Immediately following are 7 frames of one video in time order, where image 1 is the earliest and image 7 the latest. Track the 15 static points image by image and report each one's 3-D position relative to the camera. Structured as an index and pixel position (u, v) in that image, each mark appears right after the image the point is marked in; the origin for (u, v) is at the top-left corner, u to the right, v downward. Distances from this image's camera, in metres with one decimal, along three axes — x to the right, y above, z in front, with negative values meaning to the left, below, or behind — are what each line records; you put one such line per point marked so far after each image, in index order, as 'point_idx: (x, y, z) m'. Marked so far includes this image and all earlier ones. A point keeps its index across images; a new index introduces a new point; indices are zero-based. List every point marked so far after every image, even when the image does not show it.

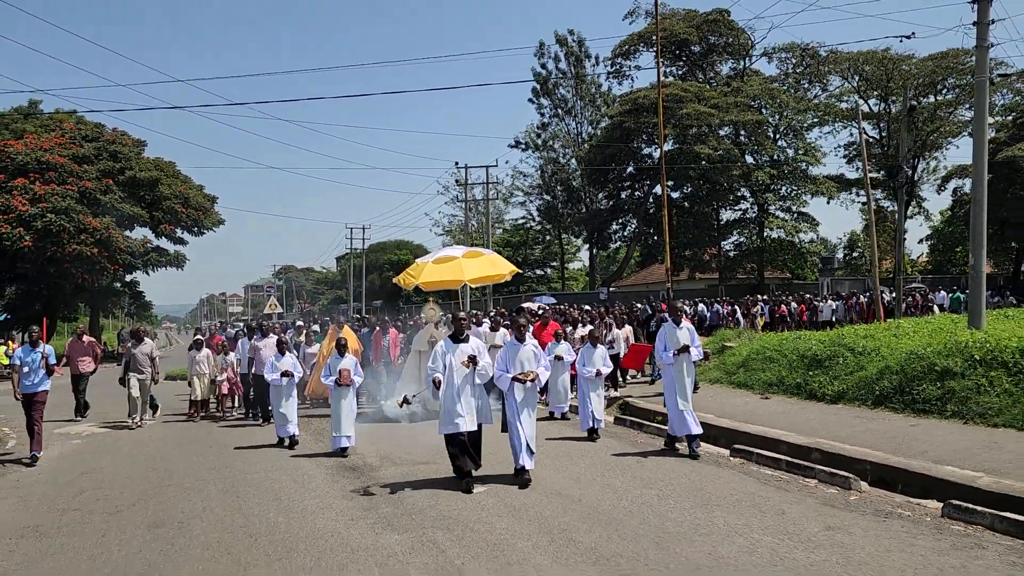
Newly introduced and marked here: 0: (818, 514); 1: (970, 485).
0: (+2.3, -1.7, +6.1) m
1: (+4.0, -1.7, +7.1) m
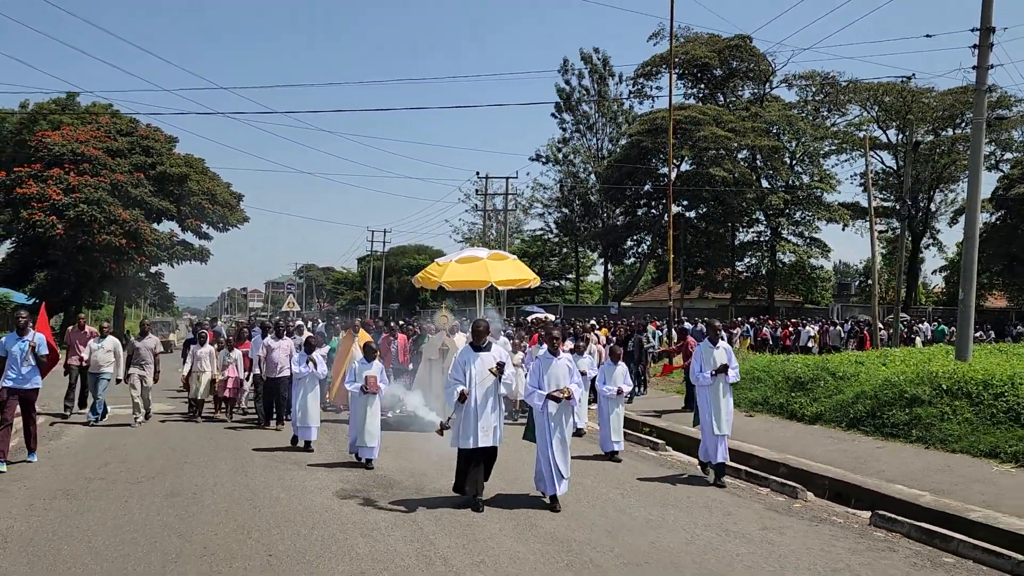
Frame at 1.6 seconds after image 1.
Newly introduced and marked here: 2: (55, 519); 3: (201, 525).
0: (+2.1, -1.9, +6.8) m
1: (+3.8, -2.1, +7.8) m
2: (-3.8, -1.9, +6.7) m
3: (-2.5, -1.9, +6.5) m
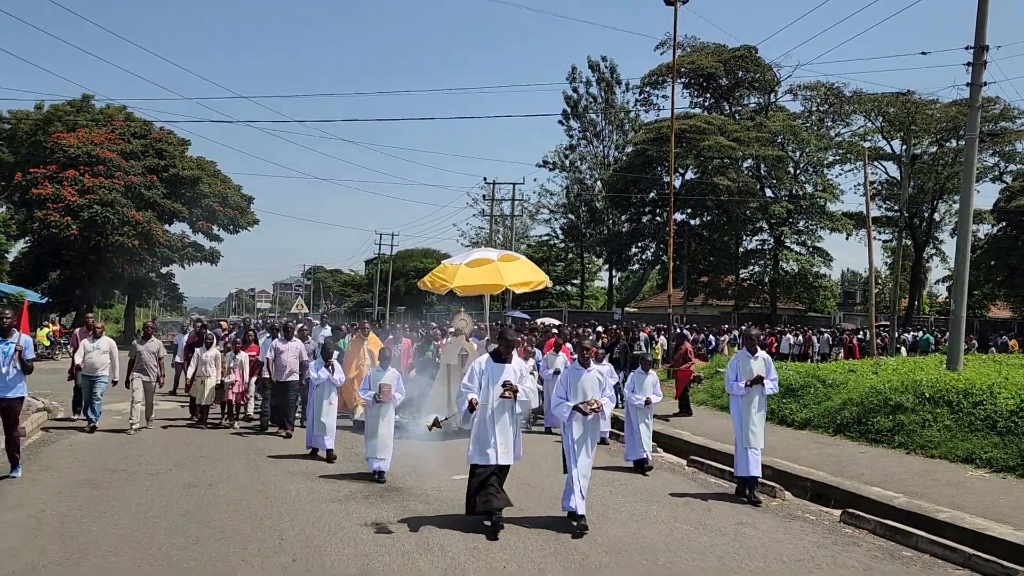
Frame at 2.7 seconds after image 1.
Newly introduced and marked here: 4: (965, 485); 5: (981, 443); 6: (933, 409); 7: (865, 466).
0: (+2.0, -2.0, +7.3) m
1: (+3.8, -2.2, +8.2) m
2: (-3.9, -2.0, +7.3) m
3: (-2.5, -1.9, +7.0) m
4: (+5.1, -2.2, +9.0) m
5: (+5.9, -1.9, +10.1) m
6: (+5.9, -1.7, +11.3) m
7: (+4.5, -2.3, +10.2) m
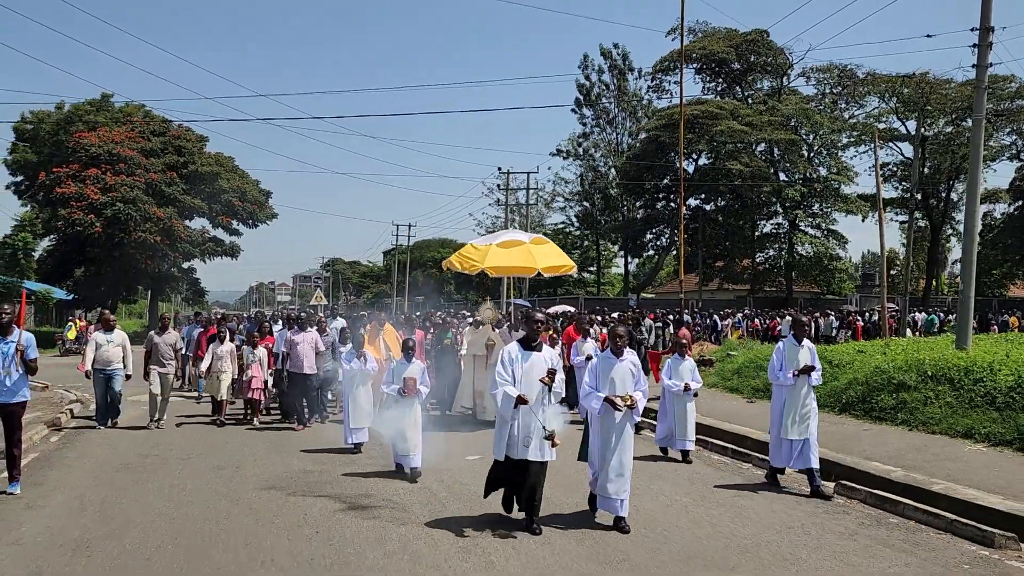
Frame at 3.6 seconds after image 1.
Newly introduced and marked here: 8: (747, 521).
0: (+2.1, -1.9, +7.7) m
1: (+3.9, -2.0, +8.5) m
2: (-3.8, -1.9, +7.8) m
3: (-2.5, -1.9, +7.5) m
4: (+5.2, -2.0, +9.3) m
5: (+6.0, -1.7, +10.3) m
6: (+6.1, -1.4, +11.6) m
7: (+4.6, -2.0, +10.5) m
8: (+1.9, -1.9, +6.4) m
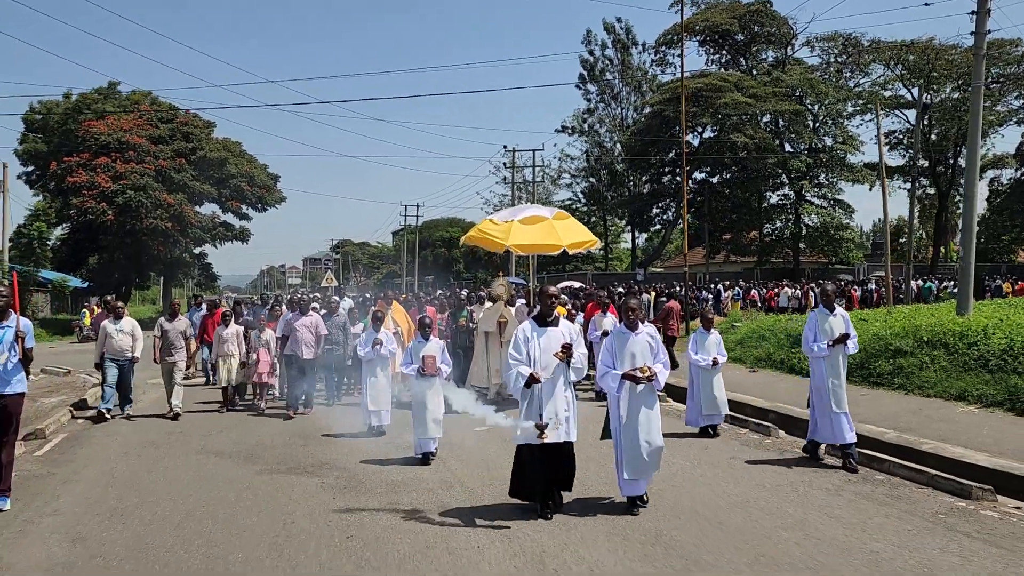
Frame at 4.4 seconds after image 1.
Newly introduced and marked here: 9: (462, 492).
0: (+2.2, -1.6, +8.0) m
1: (+4.0, -1.6, +8.9) m
2: (-3.7, -1.8, +8.2) m
3: (-2.4, -1.7, +7.9) m
4: (+5.3, -1.6, +9.7) m
5: (+6.1, -1.2, +10.7) m
6: (+6.2, -0.9, +11.9) m
7: (+4.7, -1.6, +10.9) m
8: (+1.9, -1.6, +6.8) m
9: (-0.4, -1.7, +6.8) m
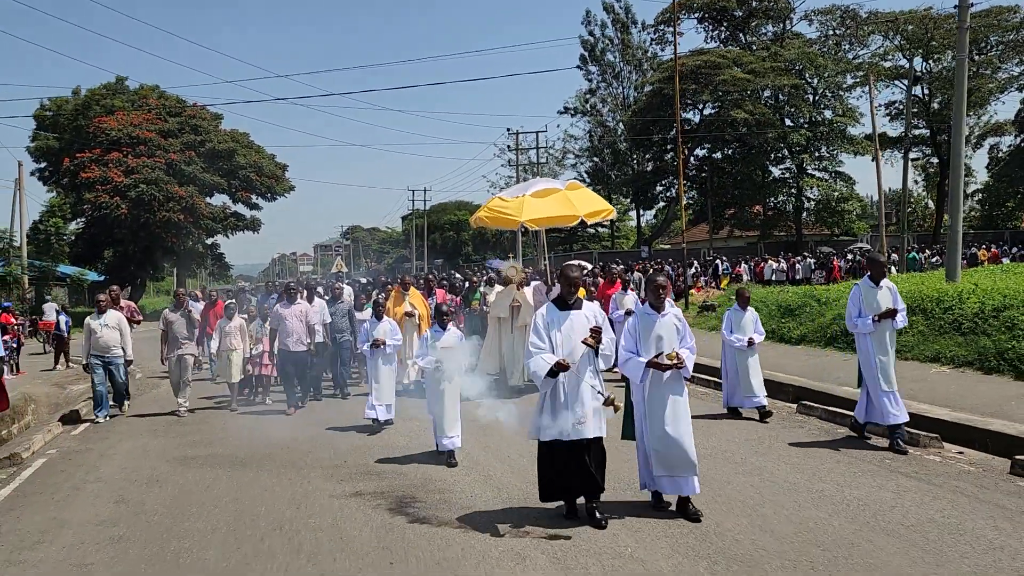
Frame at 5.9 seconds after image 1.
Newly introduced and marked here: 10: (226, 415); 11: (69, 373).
0: (+2.1, -1.3, +8.7) m
1: (+3.9, -1.3, +9.5) m
2: (-3.7, -1.7, +9.0) m
3: (-2.4, -1.6, +8.6) m
4: (+5.3, -1.2, +10.3) m
5: (+6.1, -0.8, +11.3) m
6: (+6.2, -0.5, +12.5) m
7: (+4.7, -1.2, +11.5) m
8: (+1.9, -1.4, +7.5) m
9: (-0.5, -1.5, +7.5) m
10: (-3.8, -1.6, +10.6) m
11: (-9.2, -1.8, +16.7) m
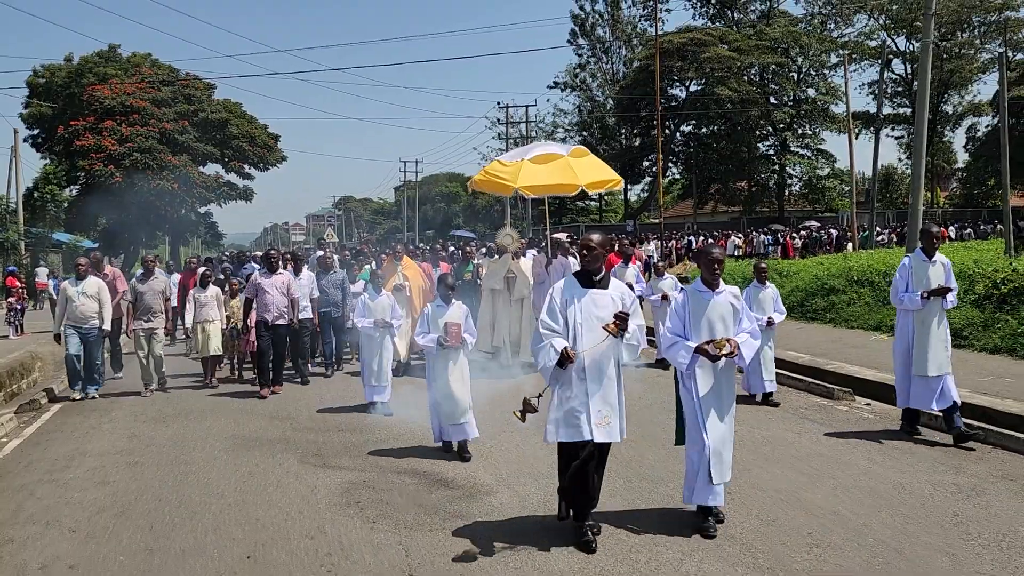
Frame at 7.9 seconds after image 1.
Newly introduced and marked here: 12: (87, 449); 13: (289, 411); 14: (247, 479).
0: (+1.8, -1.0, +9.7) m
1: (+3.6, -0.9, +10.5) m
2: (-4.1, -1.2, +9.9) m
3: (-2.8, -1.2, +9.6) m
4: (+4.9, -0.8, +11.3) m
5: (+5.7, -0.4, +12.2) m
6: (+5.8, 0.0, +13.5) m
7: (+4.4, -0.8, +12.5) m
8: (+1.5, -1.1, +8.4) m
9: (-0.8, -1.2, +8.5) m
10: (-4.1, -1.1, +11.5) m
11: (-9.6, -1.0, +17.6) m
12: (-3.6, -1.4, +6.9) m
13: (-2.3, -1.2, +8.4) m
14: (-1.9, -1.4, +5.8) m
